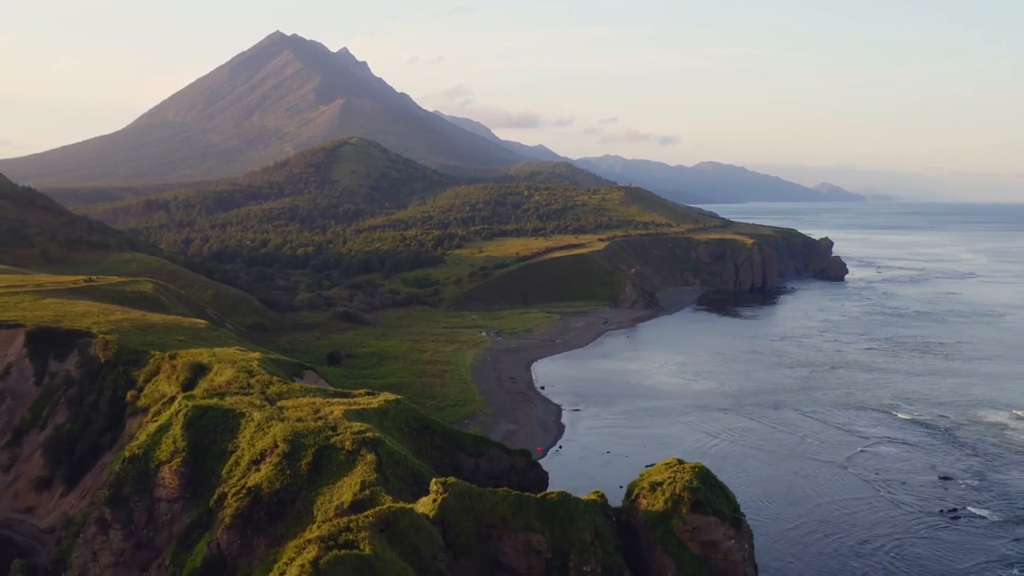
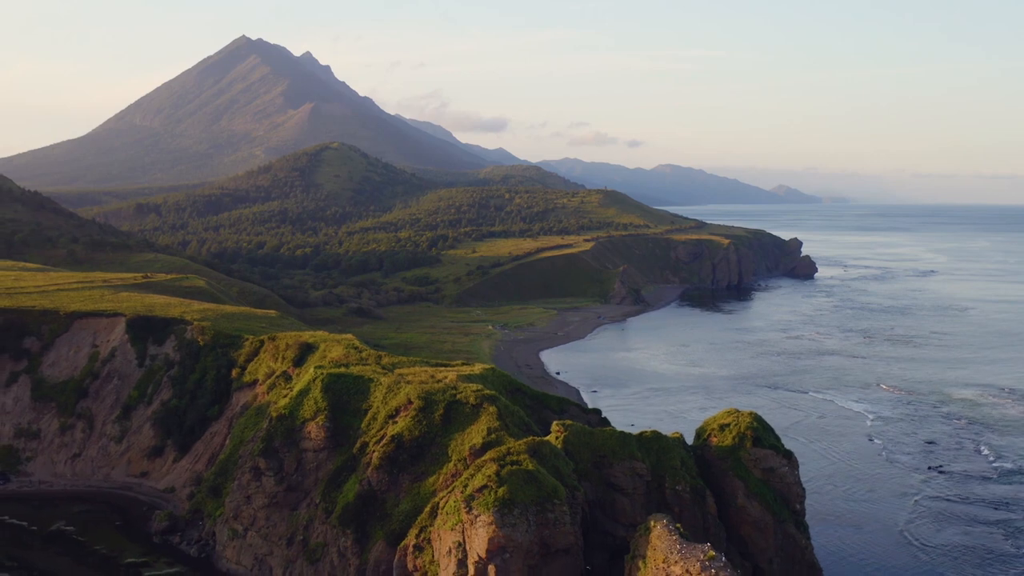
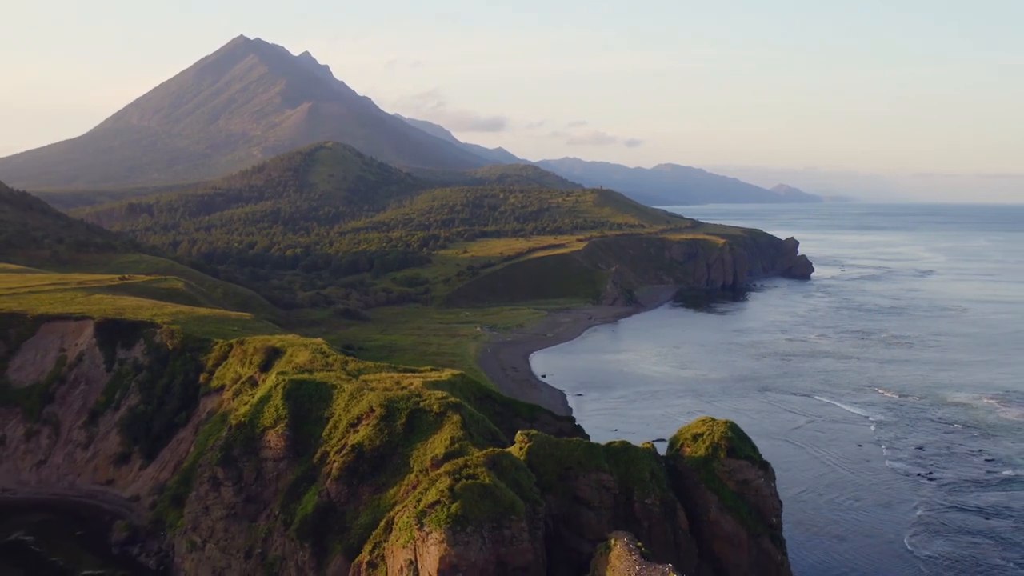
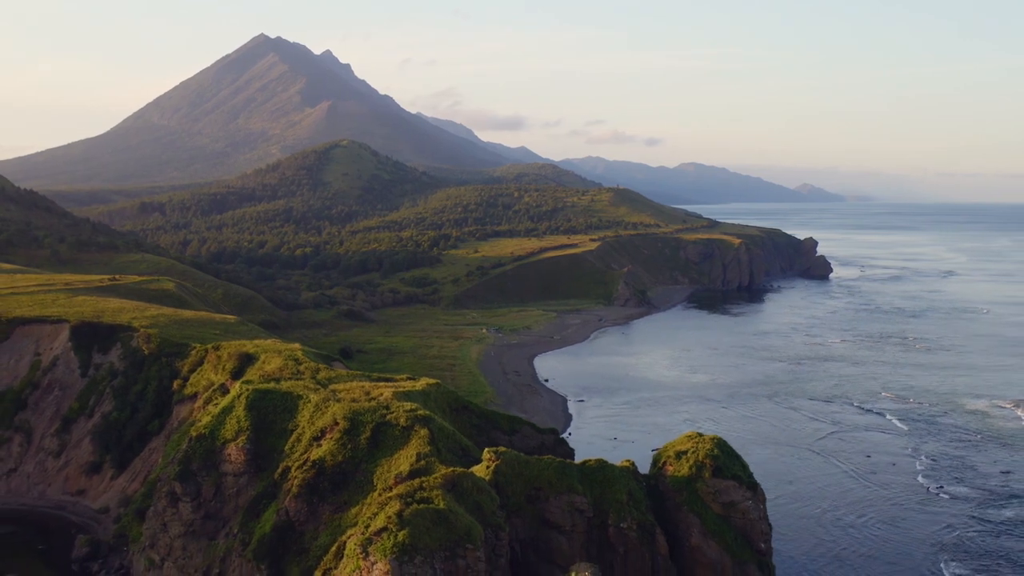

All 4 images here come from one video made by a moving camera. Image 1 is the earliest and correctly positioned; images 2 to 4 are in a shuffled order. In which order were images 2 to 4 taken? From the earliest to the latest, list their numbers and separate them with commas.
4, 3, 2
